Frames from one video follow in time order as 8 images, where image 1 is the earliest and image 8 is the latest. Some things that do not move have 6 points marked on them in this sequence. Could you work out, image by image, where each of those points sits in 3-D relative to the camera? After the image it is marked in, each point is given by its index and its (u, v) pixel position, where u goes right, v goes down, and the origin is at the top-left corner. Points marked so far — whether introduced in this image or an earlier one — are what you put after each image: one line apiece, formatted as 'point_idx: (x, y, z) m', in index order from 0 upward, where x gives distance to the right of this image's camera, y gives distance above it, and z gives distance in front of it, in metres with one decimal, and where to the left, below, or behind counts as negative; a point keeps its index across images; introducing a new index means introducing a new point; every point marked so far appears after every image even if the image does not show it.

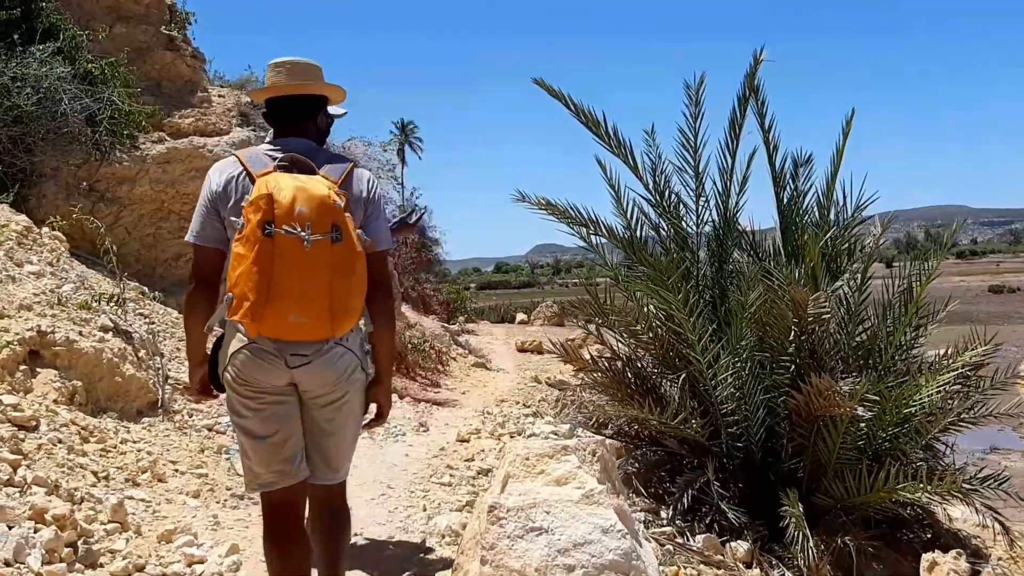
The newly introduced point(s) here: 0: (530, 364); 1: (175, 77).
0: (+0.4, -1.5, +16.6) m
1: (-3.8, +2.4, +9.1) m
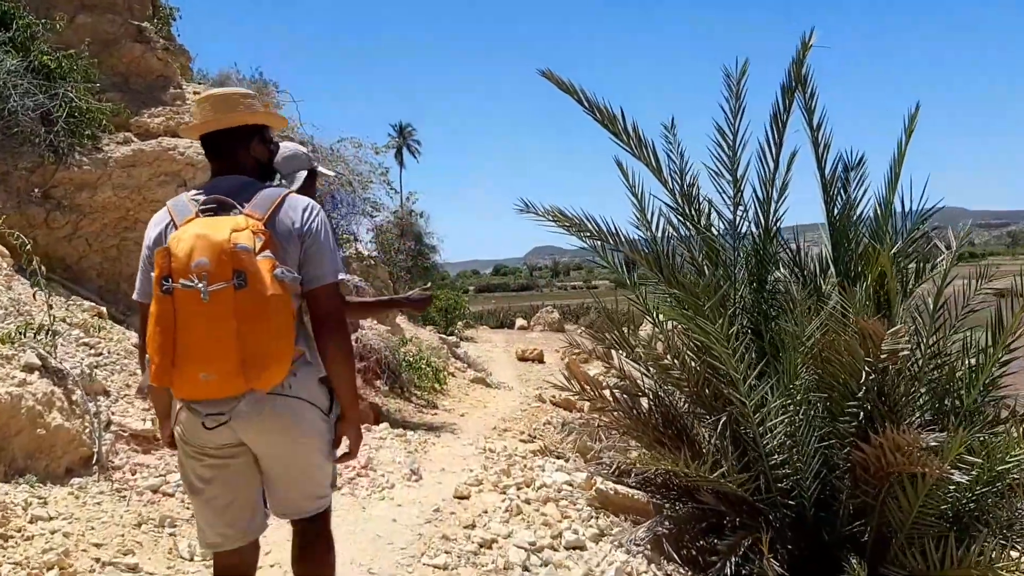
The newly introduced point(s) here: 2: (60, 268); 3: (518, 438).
0: (+0.4, -1.7, +15.8) m
1: (-3.7, +2.2, +8.3) m
2: (-4.0, +0.2, +7.1) m
3: (+0.1, -1.4, +7.4) m
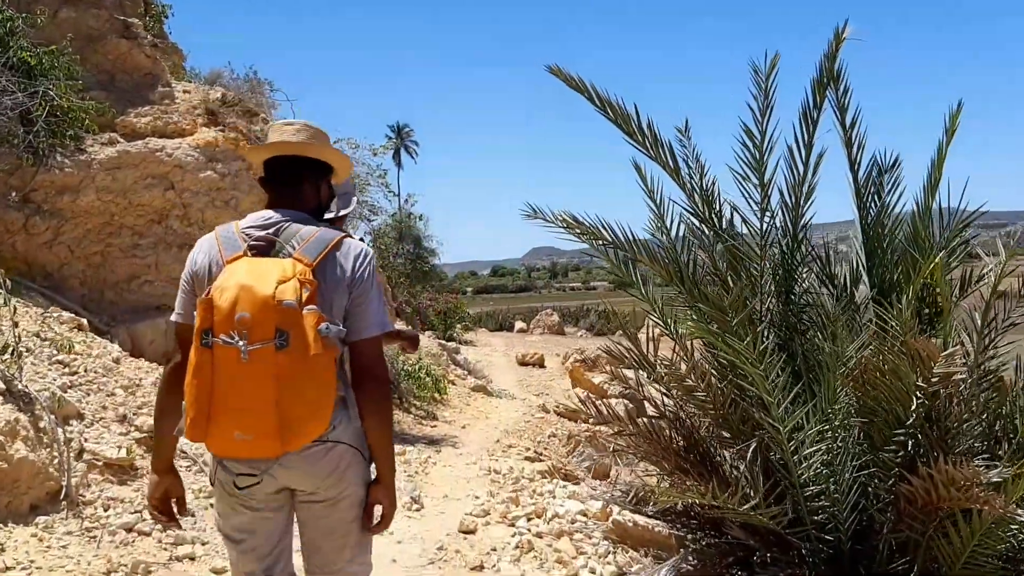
0: (+0.4, -1.8, +15.4) m
1: (-3.7, +2.1, +7.9) m
2: (-3.9, +0.1, +6.8) m
3: (+0.1, -1.4, +7.0) m
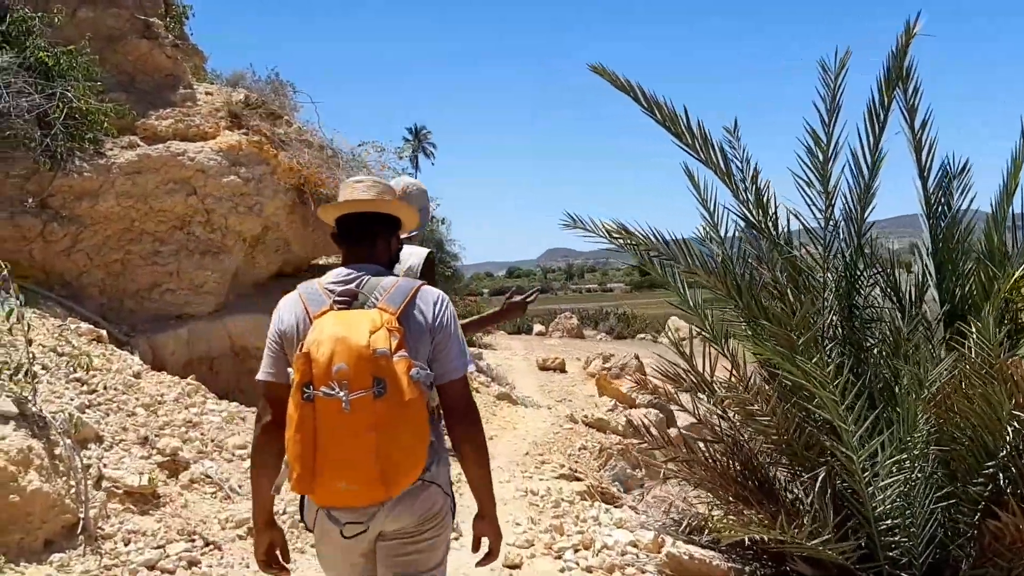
0: (+0.9, -1.9, +15.1) m
1: (-3.4, +2.1, +7.7) m
2: (-3.6, 0.0, +6.5) m
3: (+0.4, -1.5, +6.7) m
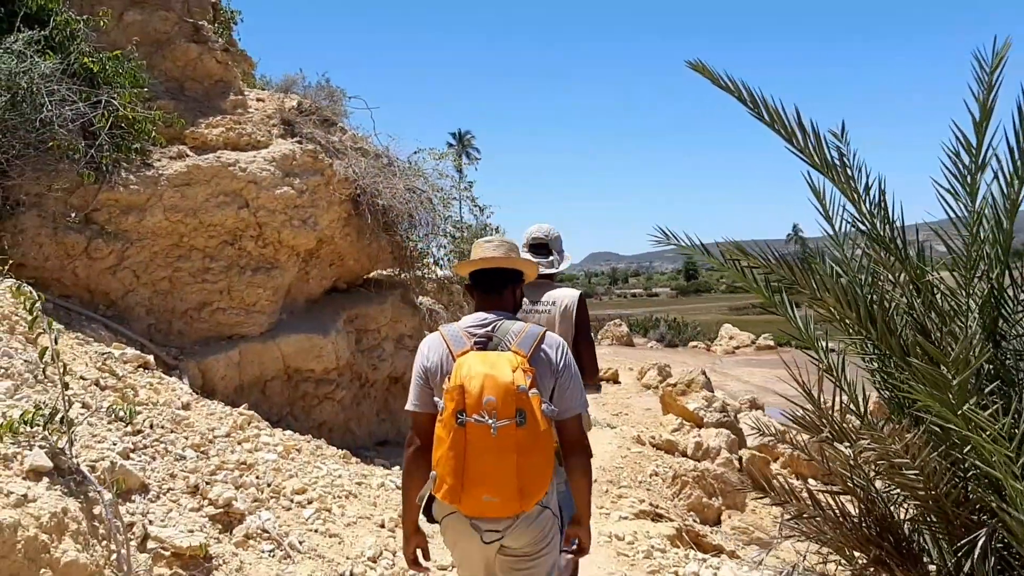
0: (+1.8, -2.1, +14.5) m
1: (-2.8, +1.9, +7.3) m
2: (-3.1, -0.1, +6.1) m
3: (+1.0, -1.7, +6.1) m
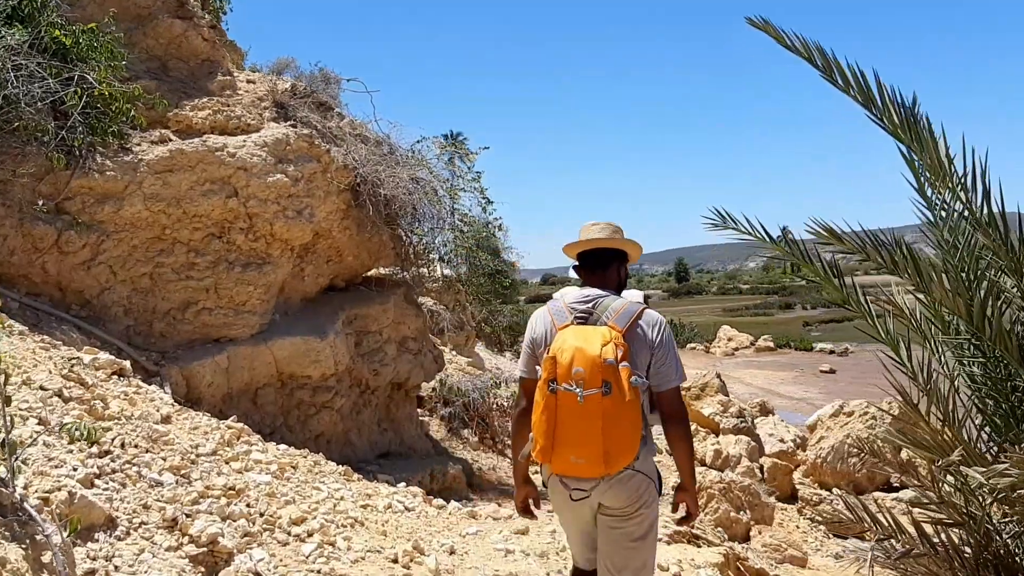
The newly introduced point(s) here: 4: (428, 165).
0: (+1.9, -2.1, +13.9) m
1: (-2.7, +1.9, +6.7) m
2: (-3.0, -0.1, +5.5) m
3: (+1.1, -1.6, +5.5) m
4: (-0.8, +1.1, +7.6) m
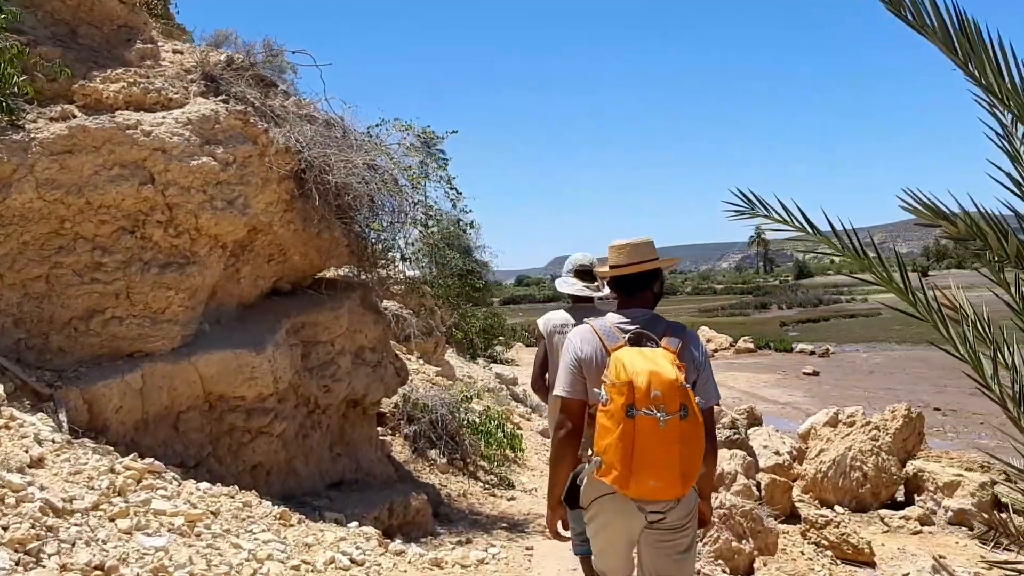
0: (+1.5, -2.1, +13.1) m
1: (-2.9, +1.9, +5.7) m
2: (-3.1, -0.1, +4.5) m
3: (+0.9, -1.6, +4.6) m
4: (-1.0, +1.1, +6.7) m
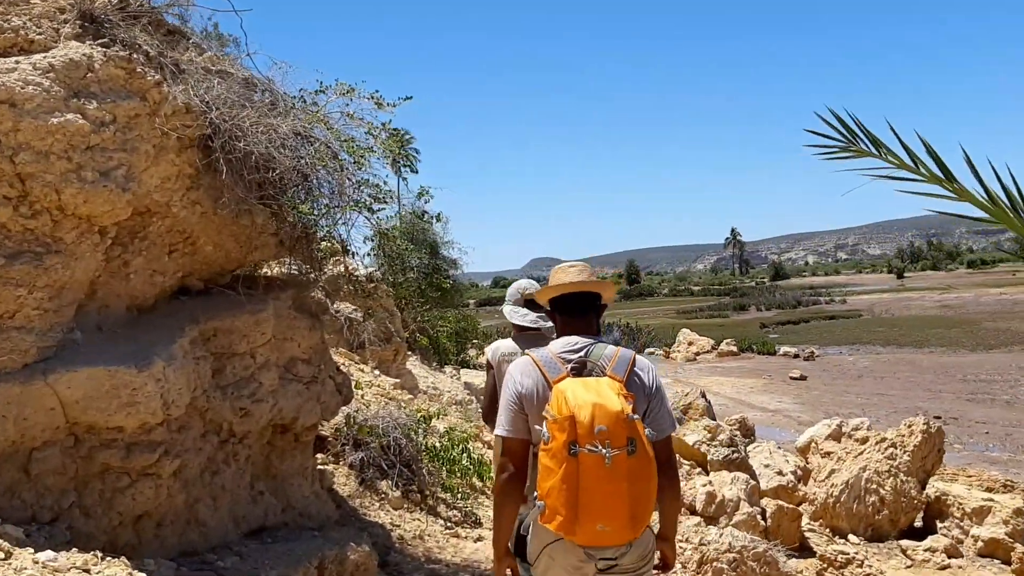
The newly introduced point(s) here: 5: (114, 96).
0: (+1.1, -2.1, +11.9) m
1: (-3.1, +1.9, +4.5) m
2: (-3.3, -0.1, +3.3) m
3: (+0.8, -1.6, +3.5) m
4: (-1.3, +1.1, +5.5) m
5: (-2.0, +1.0, +4.1) m
